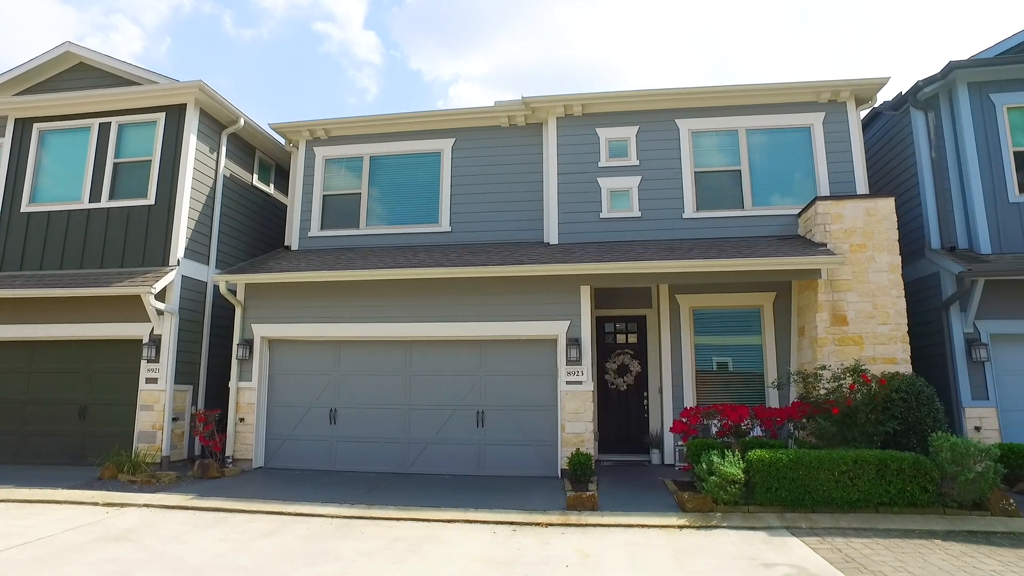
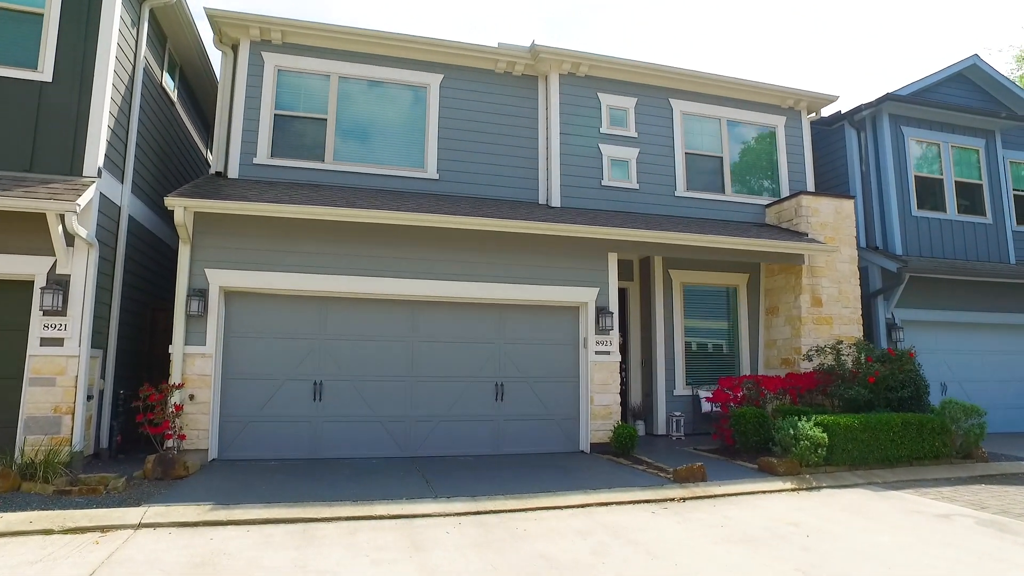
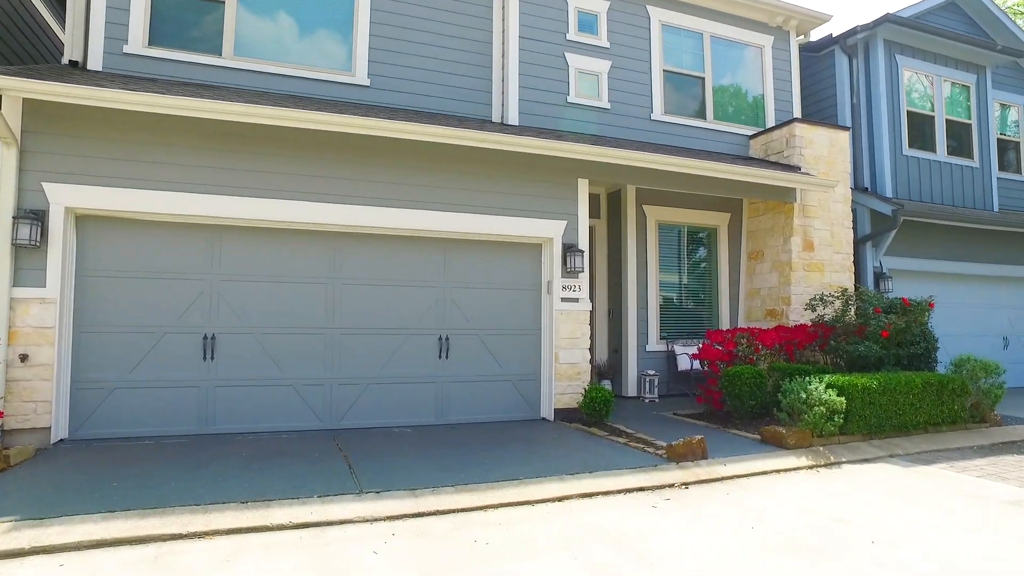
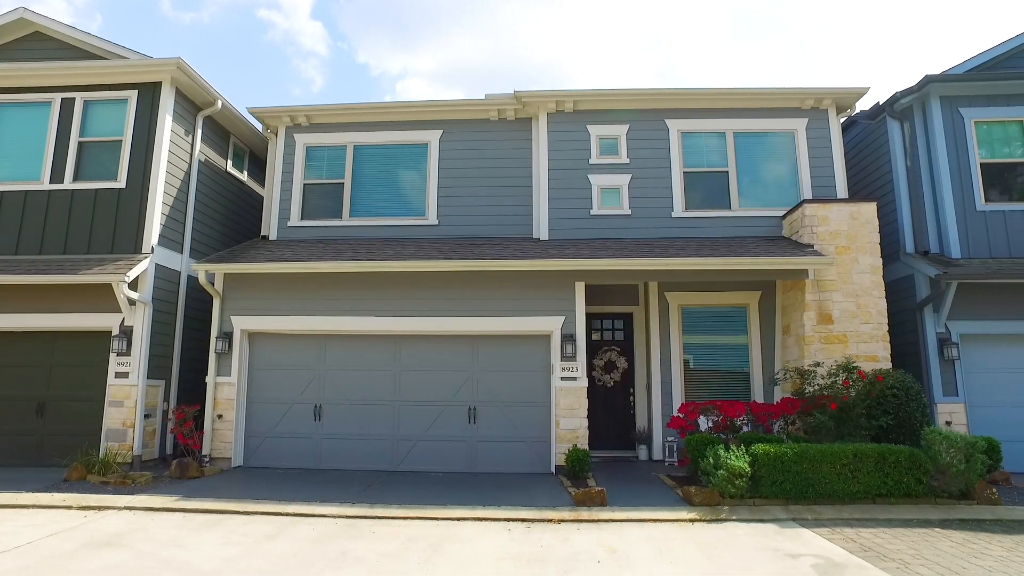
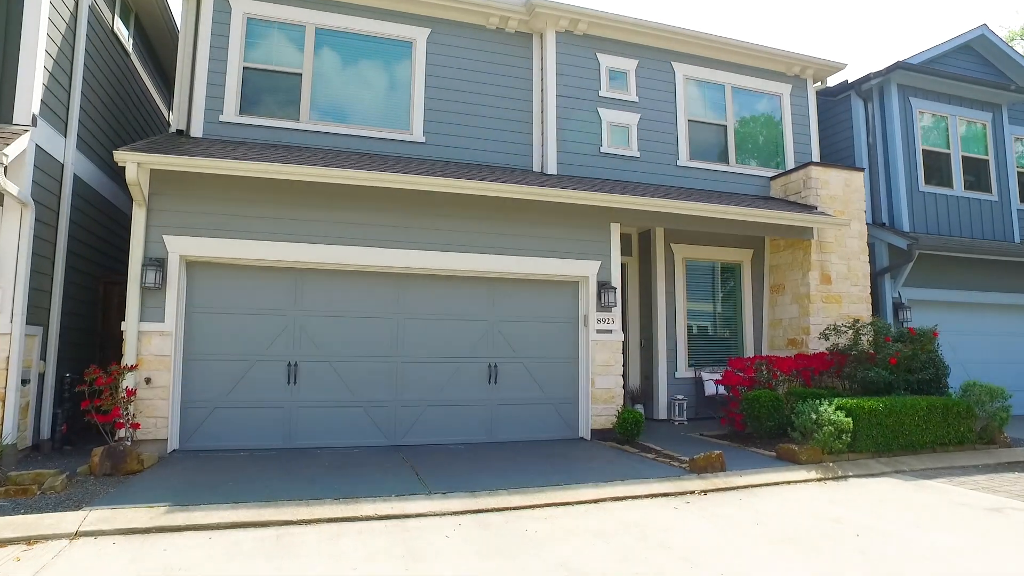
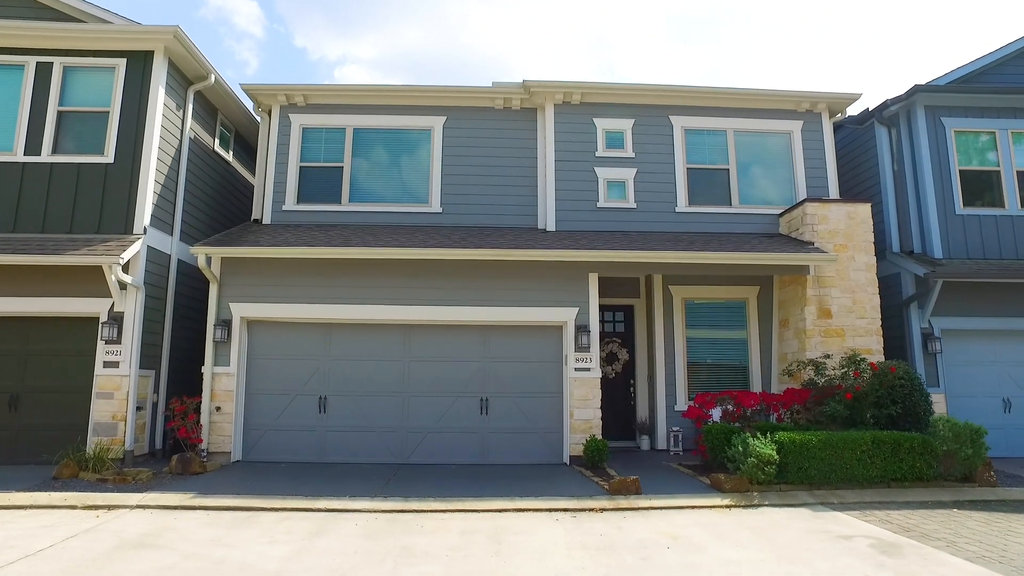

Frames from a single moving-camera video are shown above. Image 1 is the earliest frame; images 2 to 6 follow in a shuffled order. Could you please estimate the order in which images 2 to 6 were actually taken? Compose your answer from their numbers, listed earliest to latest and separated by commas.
4, 6, 2, 5, 3
